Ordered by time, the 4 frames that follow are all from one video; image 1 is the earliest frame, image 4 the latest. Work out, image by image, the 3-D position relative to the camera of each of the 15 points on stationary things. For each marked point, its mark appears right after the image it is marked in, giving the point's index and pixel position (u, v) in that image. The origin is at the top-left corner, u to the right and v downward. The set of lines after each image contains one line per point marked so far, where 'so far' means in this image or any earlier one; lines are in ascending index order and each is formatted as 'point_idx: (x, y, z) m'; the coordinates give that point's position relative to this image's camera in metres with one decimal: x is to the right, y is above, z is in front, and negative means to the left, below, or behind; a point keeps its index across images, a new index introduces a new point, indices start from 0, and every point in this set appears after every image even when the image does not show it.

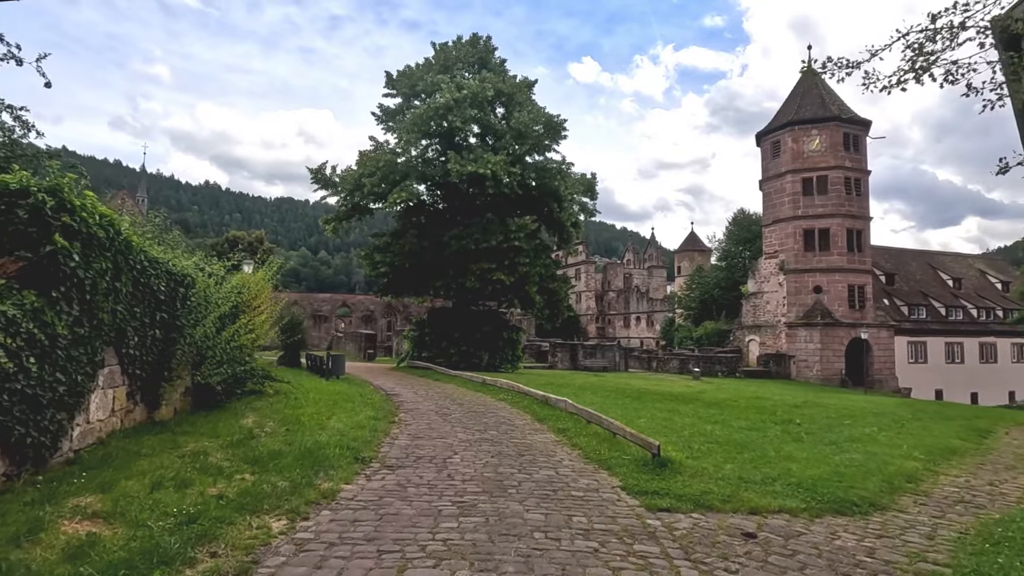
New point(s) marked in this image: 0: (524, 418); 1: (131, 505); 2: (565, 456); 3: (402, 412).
0: (+0.2, -2.1, +10.6) m
1: (-2.4, -1.4, +4.2) m
2: (+0.6, -1.8, +7.3) m
3: (-1.8, -2.0, +10.9) m
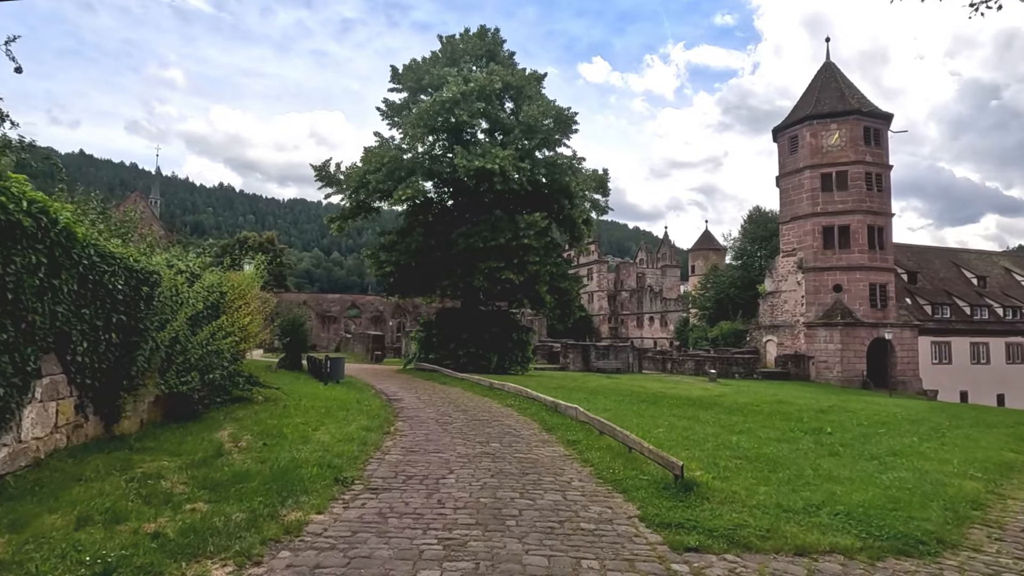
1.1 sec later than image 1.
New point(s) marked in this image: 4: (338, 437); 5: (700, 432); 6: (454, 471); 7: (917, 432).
0: (+0.3, -2.1, +9.8) m
1: (-2.4, -1.3, +3.4) m
2: (+0.6, -1.8, +6.4) m
3: (-1.7, -2.0, +10.1) m
4: (-2.0, -1.7, +7.6) m
5: (+2.8, -2.1, +9.7) m
6: (-0.6, -1.8, +6.4) m
7: (+7.0, -2.5, +11.5) m
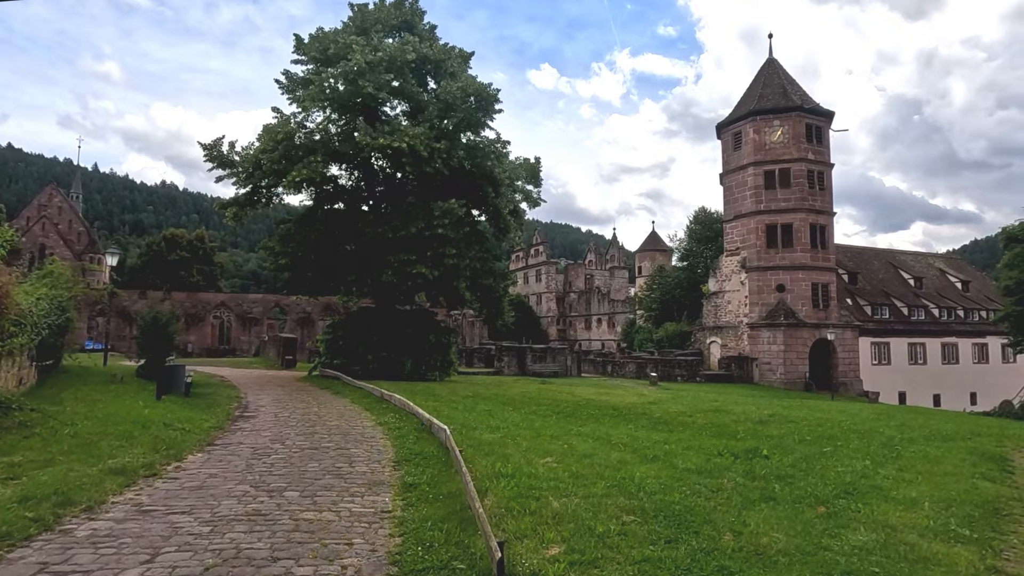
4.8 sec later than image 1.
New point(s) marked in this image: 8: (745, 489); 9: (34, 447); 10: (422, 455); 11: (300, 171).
0: (-1.5, -1.9, +7.3) m
1: (-3.7, -1.1, +0.8) m
2: (-0.9, -1.6, +4.0) m
3: (-3.5, -1.8, +7.5) m
4: (-3.6, -1.5, +5.0) m
5: (+1.0, -2.0, +7.5) m
6: (-2.1, -1.6, +3.9) m
7: (+5.1, -2.3, +9.5) m
8: (+2.2, -1.9, +6.3) m
9: (-4.7, -1.5, +6.5) m
10: (-1.0, -1.9, +7.4) m
11: (-6.3, +3.5, +19.7) m
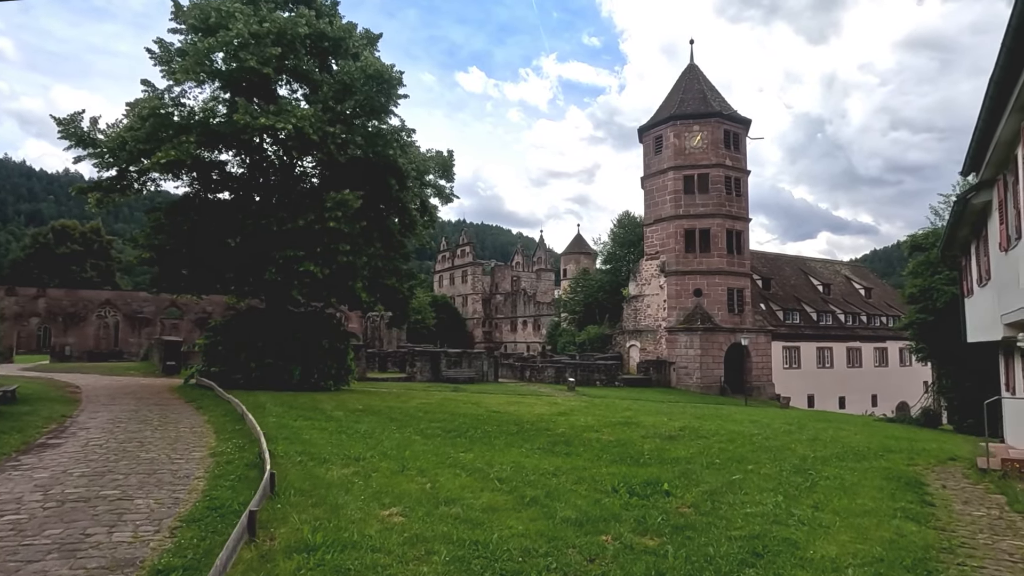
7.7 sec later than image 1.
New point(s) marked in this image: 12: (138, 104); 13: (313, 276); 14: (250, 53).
0: (-2.9, -1.9, +5.5) m
1: (-4.4, -1.1, -1.2) m
2: (-2.0, -1.6, +2.3) m
3: (-4.9, -1.8, +5.5) m
4: (-4.8, -1.5, +3.0) m
5: (-0.5, -2.0, +5.9) m
6: (-3.1, -1.6, +2.0) m
7: (+3.4, -2.4, +8.4) m
8: (+0.9, -1.9, +4.9) m
9: (-6.0, -1.5, +4.3) m
10: (-2.4, -1.9, +5.6) m
11: (-8.9, +3.5, +17.3) m
12: (-10.6, +5.1, +18.7) m
13: (-5.6, +0.4, +18.6) m
14: (-7.2, +6.4, +18.3) m
